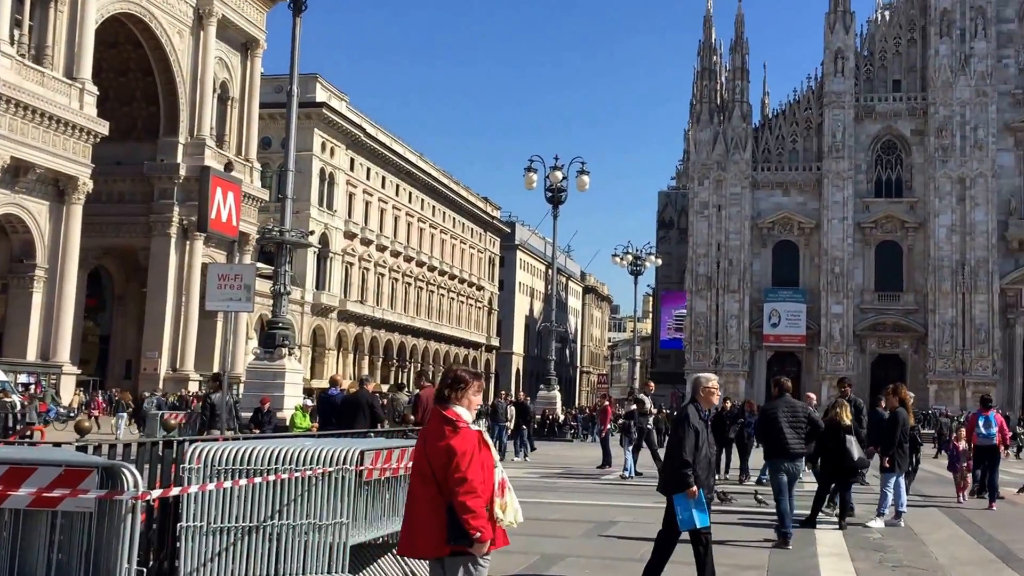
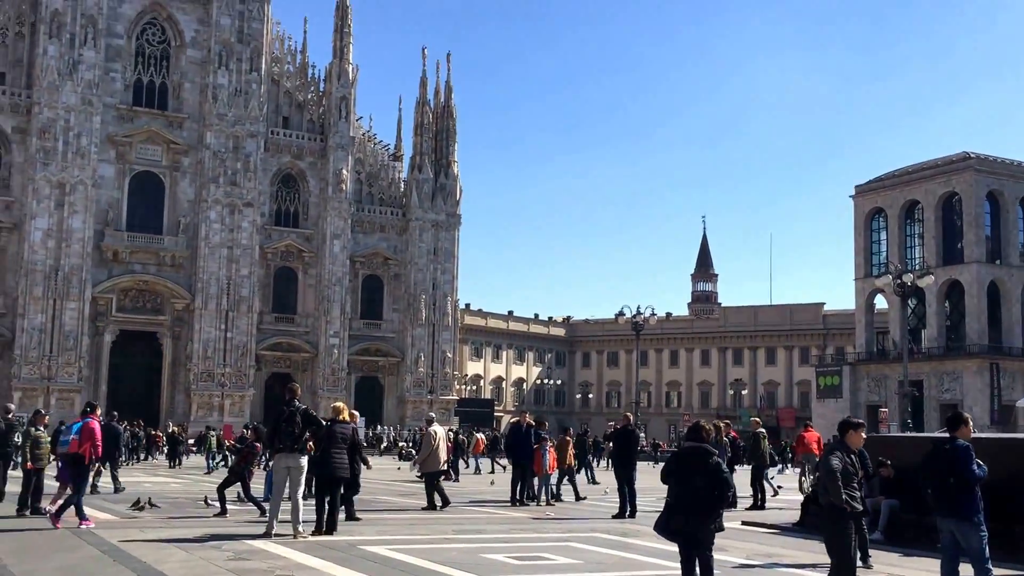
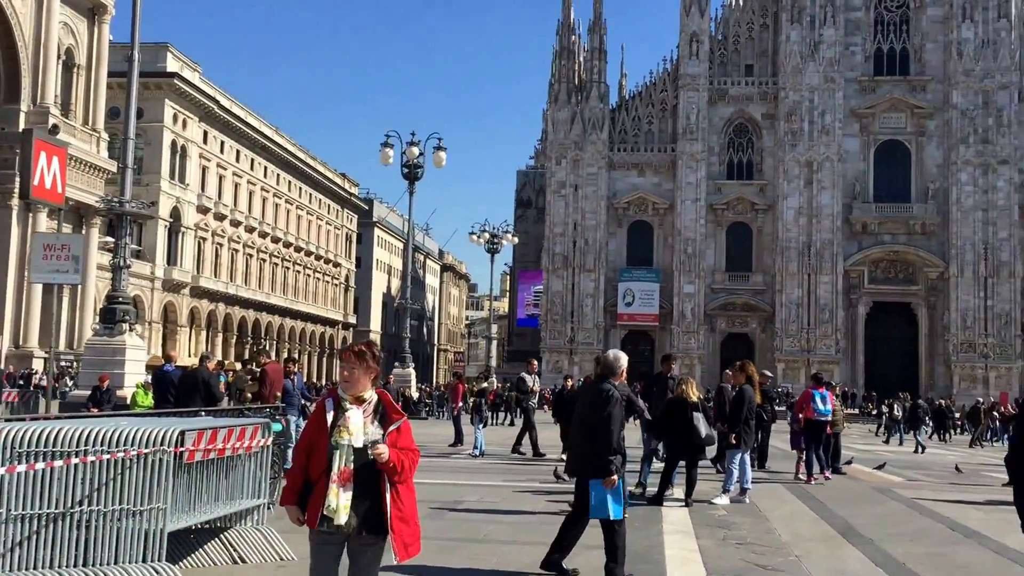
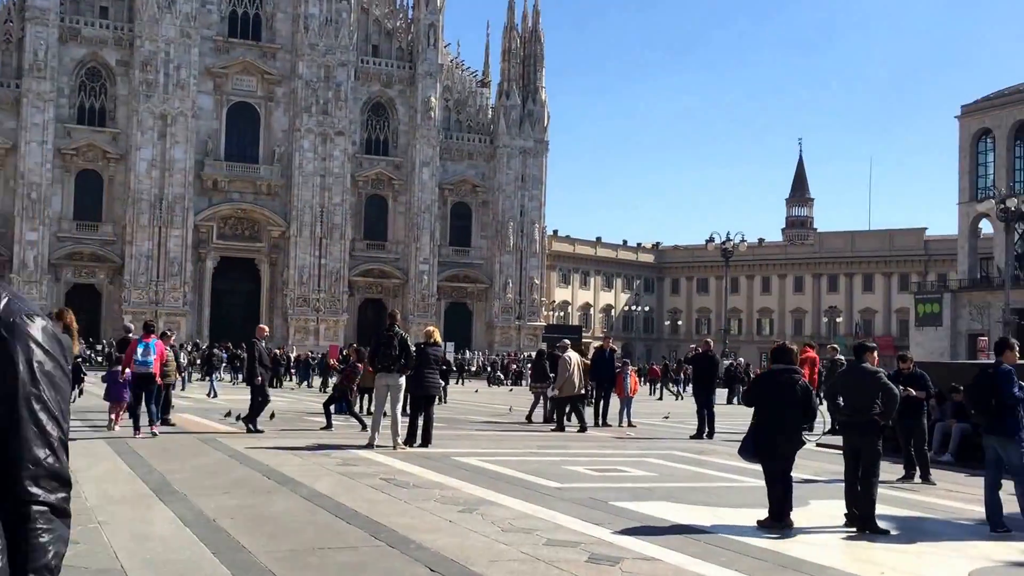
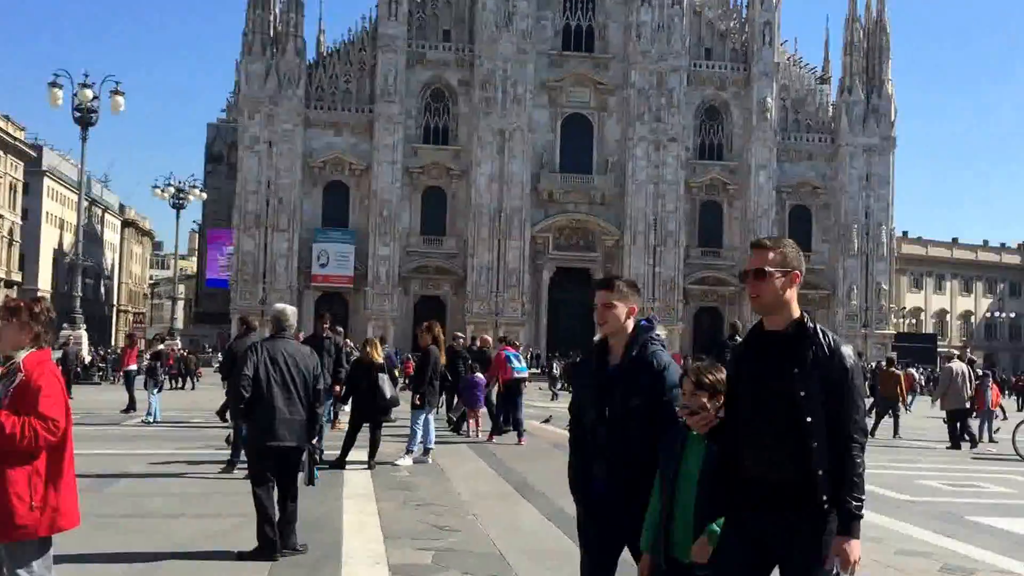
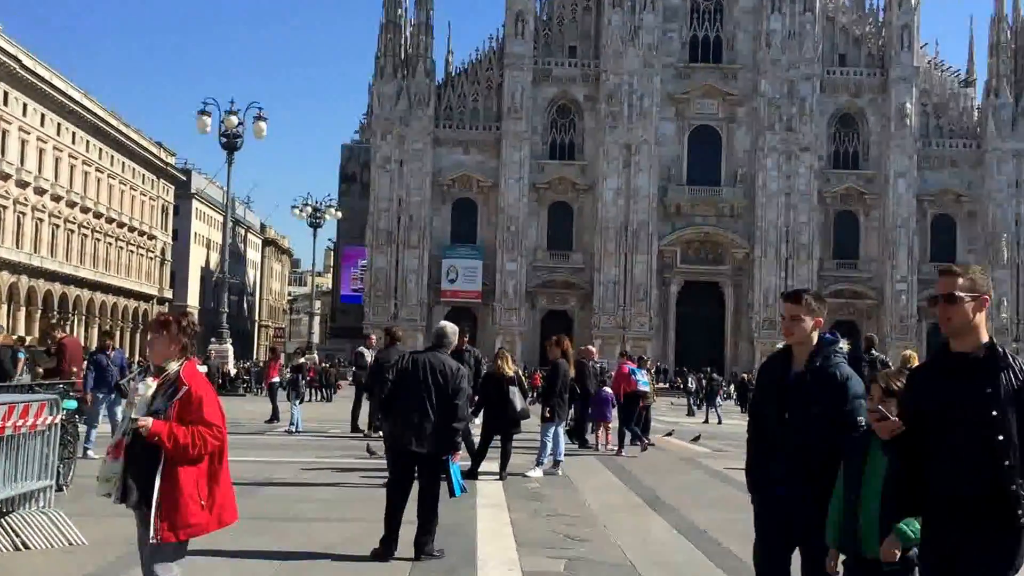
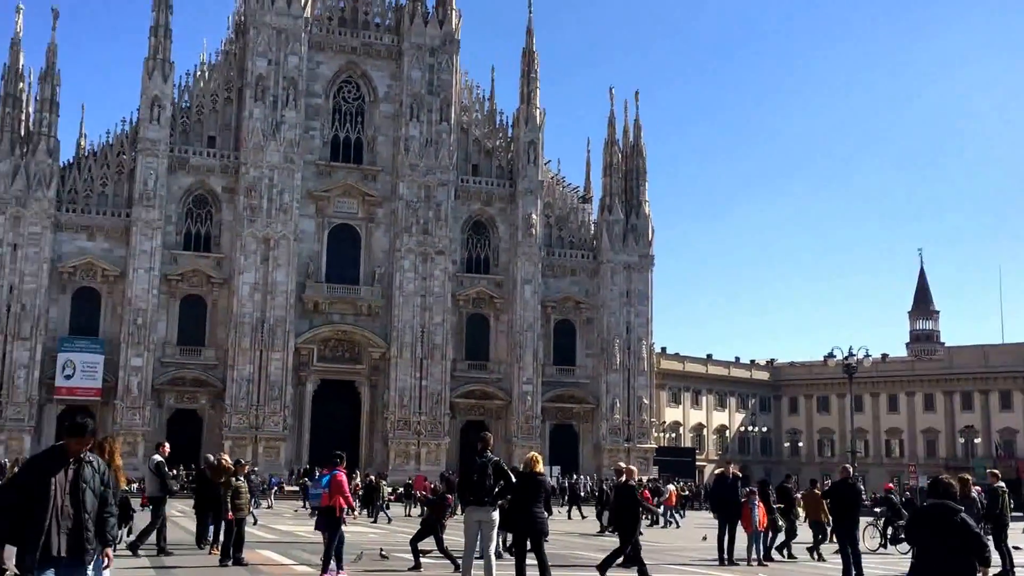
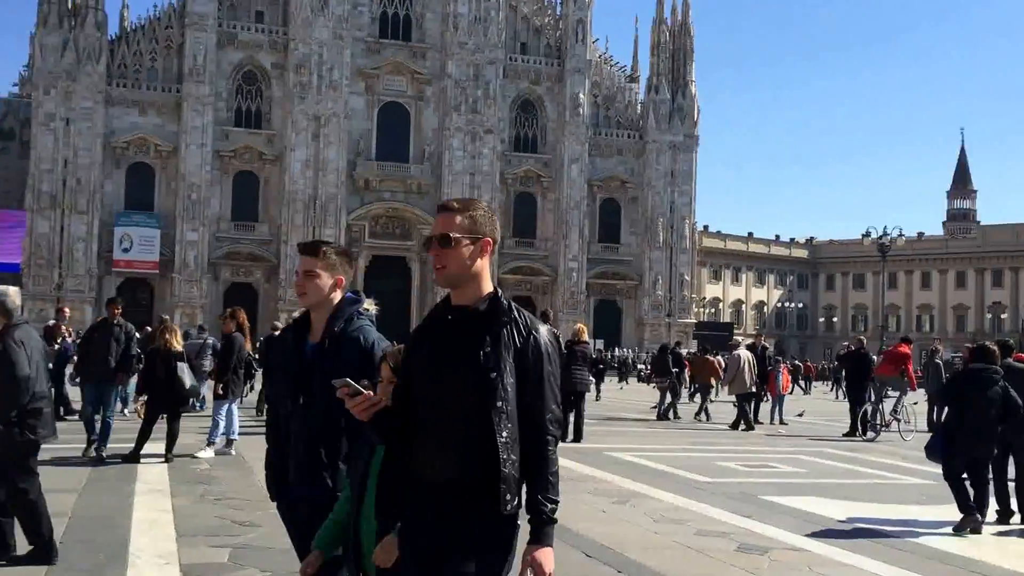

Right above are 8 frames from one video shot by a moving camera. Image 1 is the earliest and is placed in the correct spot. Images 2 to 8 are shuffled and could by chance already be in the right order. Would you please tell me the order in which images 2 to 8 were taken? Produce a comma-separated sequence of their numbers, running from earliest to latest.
3, 6, 5, 8, 4, 2, 7
